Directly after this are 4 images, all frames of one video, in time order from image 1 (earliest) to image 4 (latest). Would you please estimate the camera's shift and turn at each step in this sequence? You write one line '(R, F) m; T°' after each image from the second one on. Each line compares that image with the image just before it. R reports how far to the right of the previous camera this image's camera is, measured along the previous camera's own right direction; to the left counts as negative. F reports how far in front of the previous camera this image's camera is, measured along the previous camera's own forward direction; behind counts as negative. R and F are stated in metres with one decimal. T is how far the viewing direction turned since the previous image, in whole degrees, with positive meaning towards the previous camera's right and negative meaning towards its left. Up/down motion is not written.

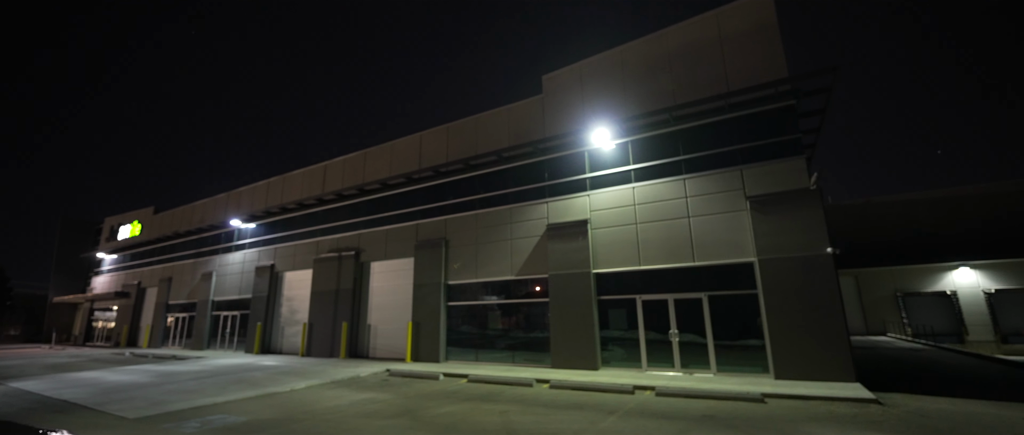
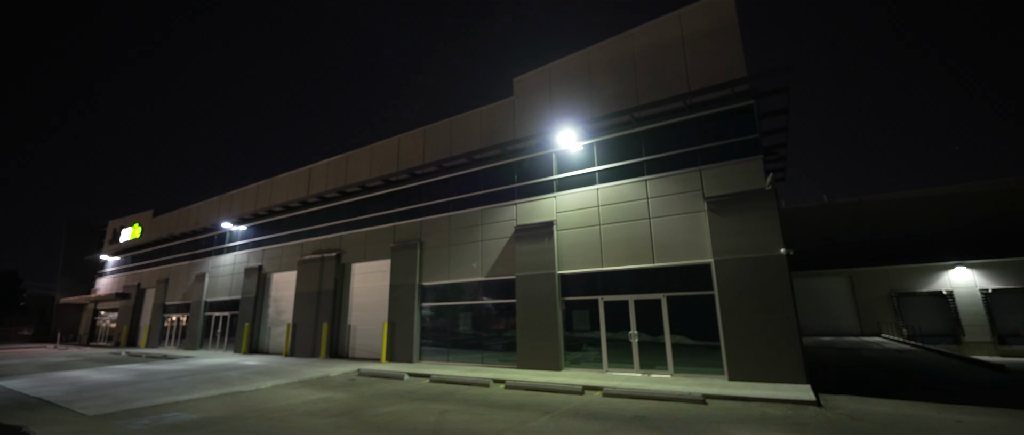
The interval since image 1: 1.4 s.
(+1.3, -0.1) m; -1°
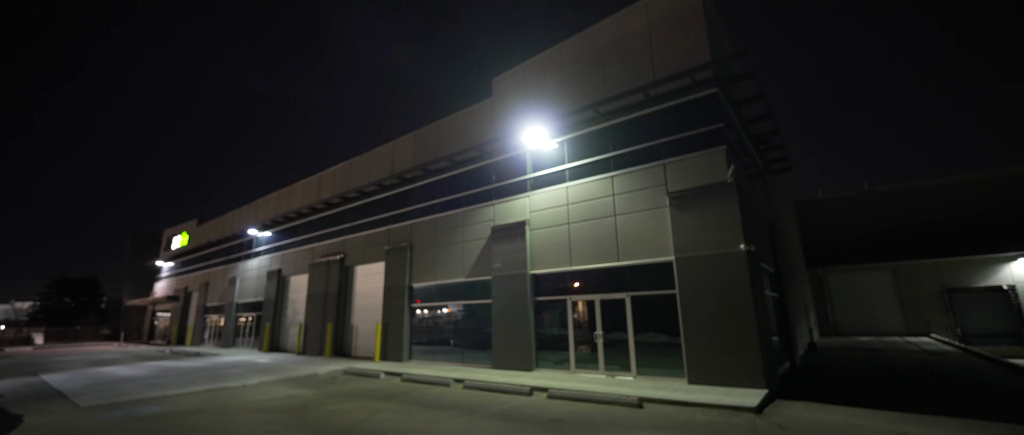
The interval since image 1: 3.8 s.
(+2.2, +0.1) m; -6°
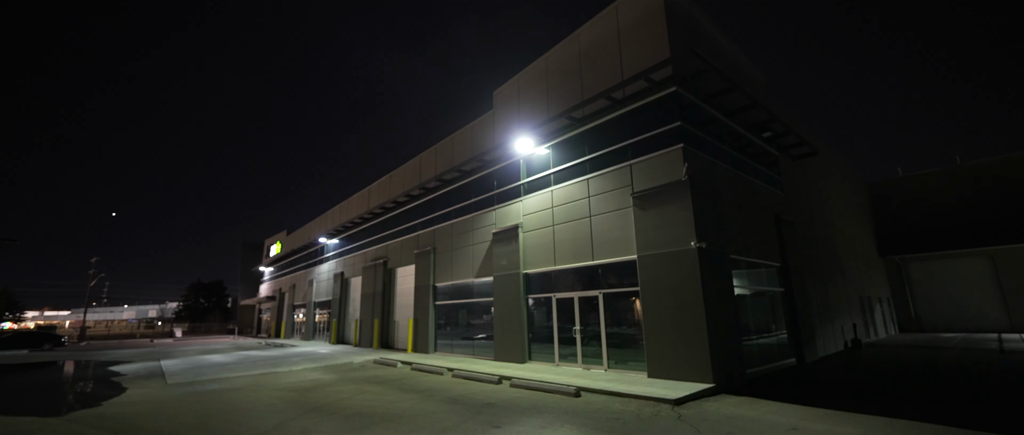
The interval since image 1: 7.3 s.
(+2.8, -0.7) m; -11°
